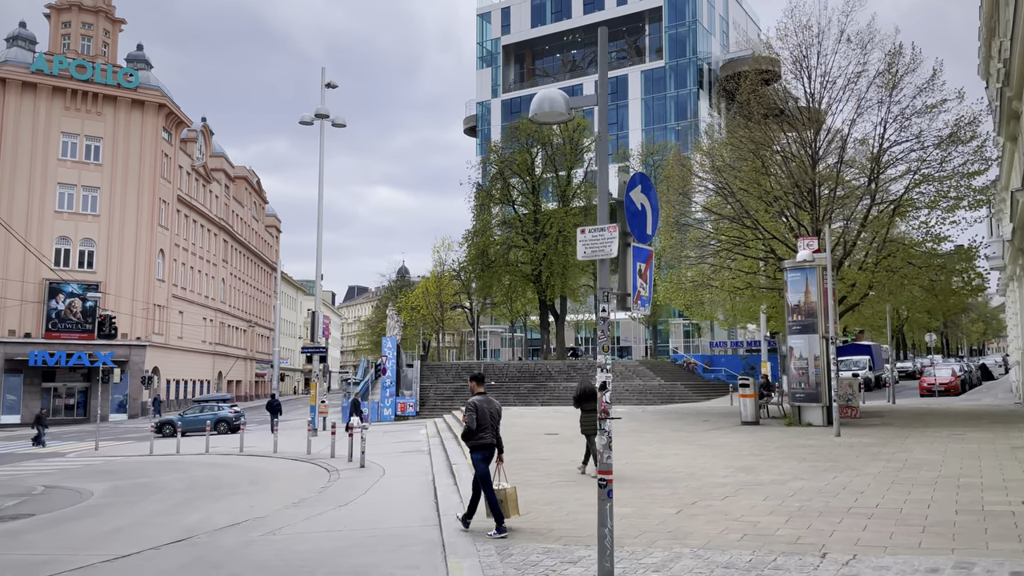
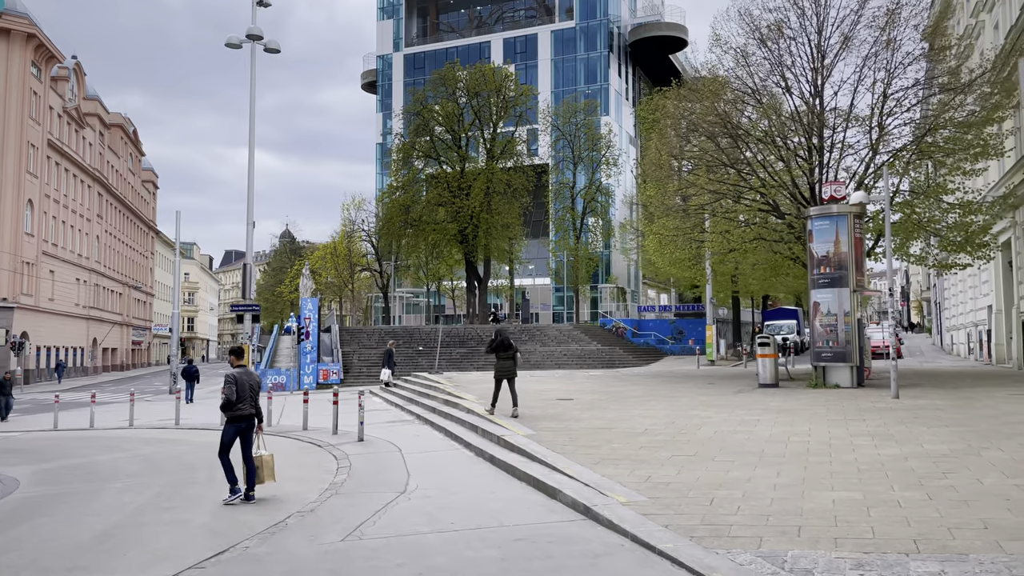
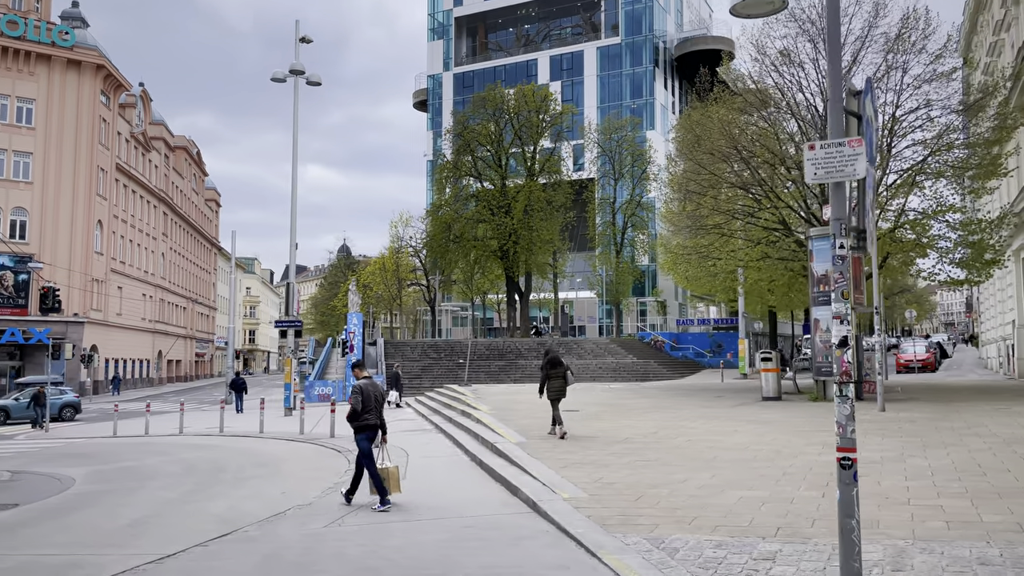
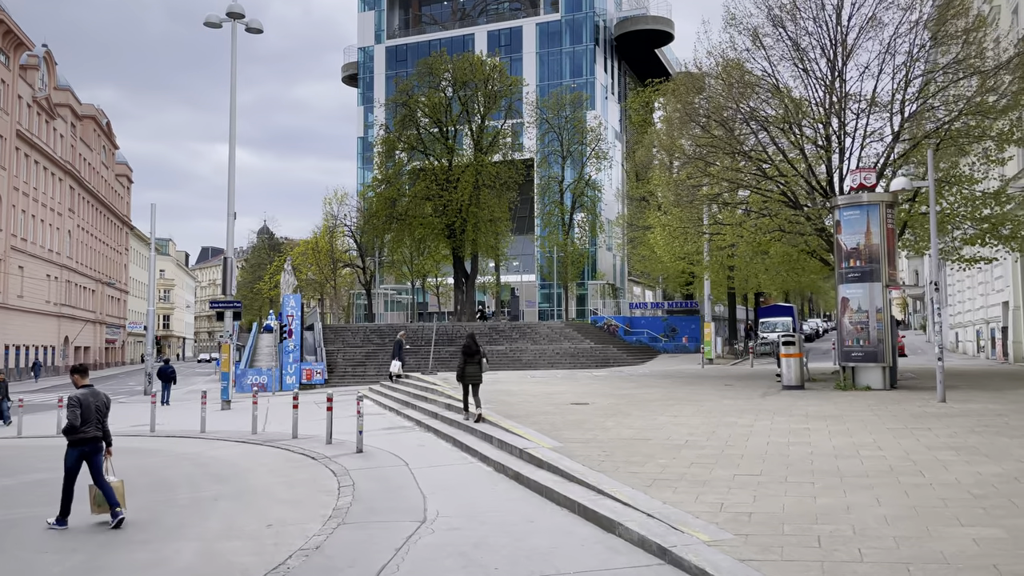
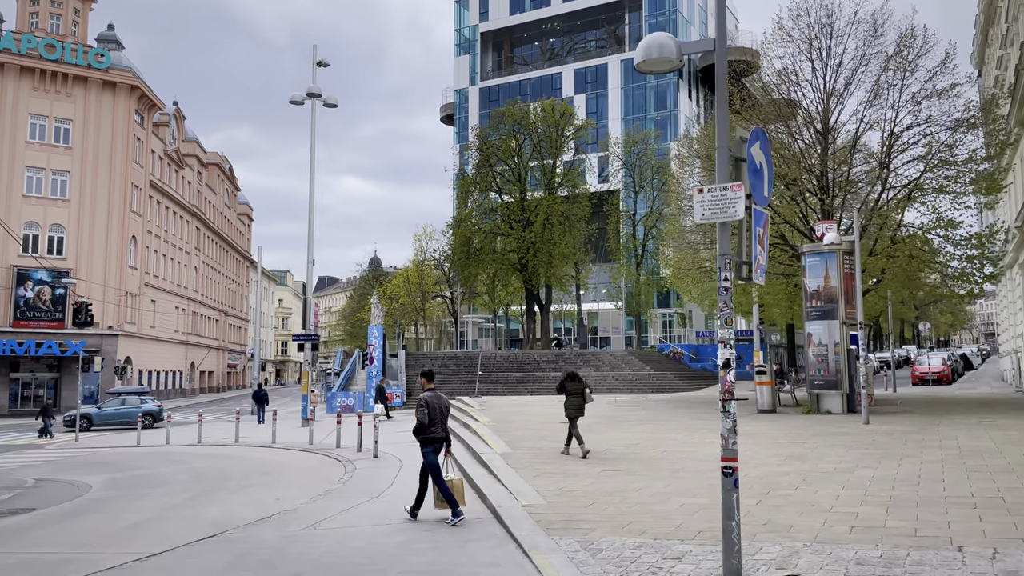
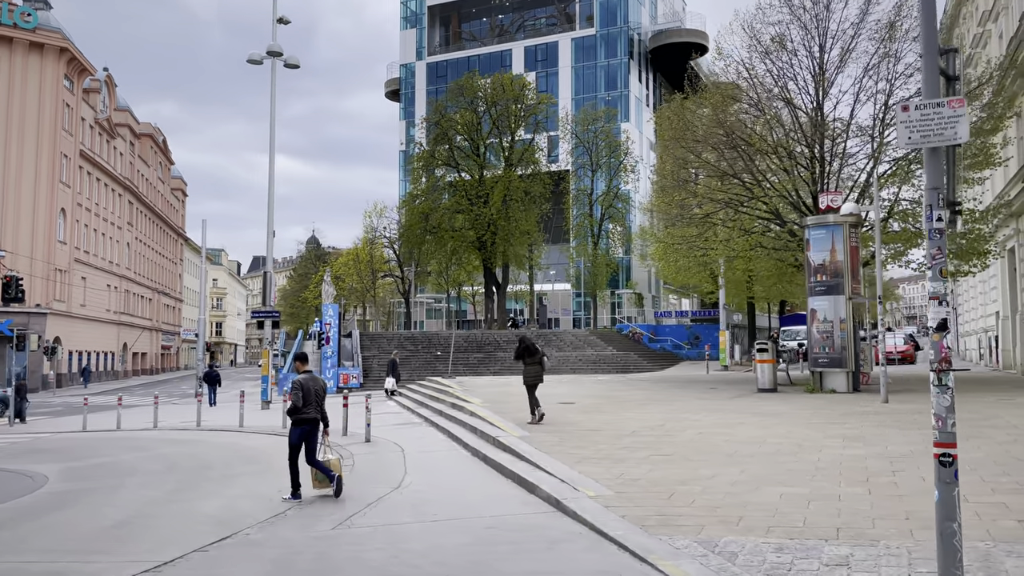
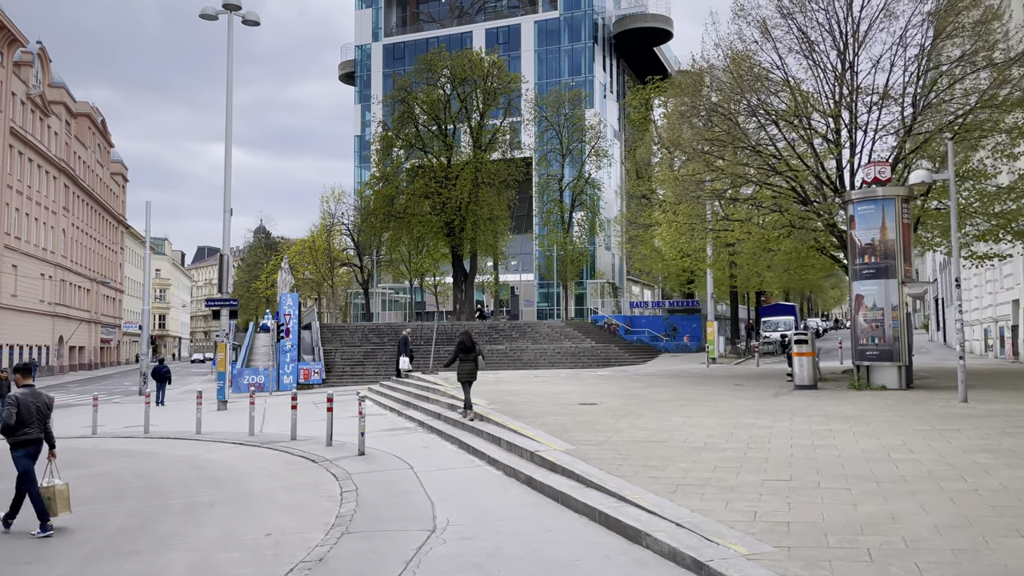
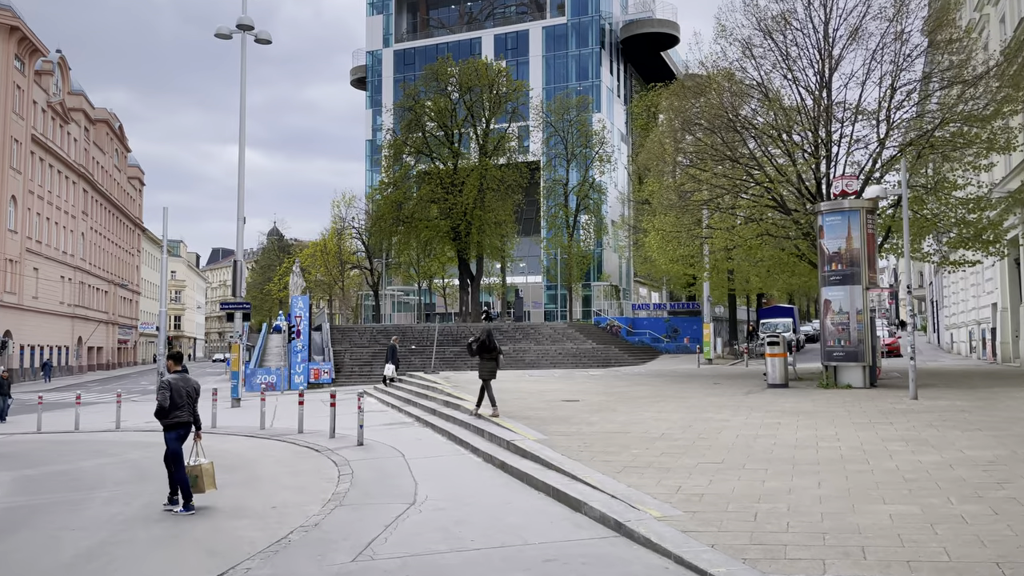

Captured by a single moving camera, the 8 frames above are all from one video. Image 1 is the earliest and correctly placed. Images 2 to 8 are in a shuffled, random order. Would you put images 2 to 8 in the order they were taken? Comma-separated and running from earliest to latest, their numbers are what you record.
5, 3, 6, 2, 8, 4, 7
